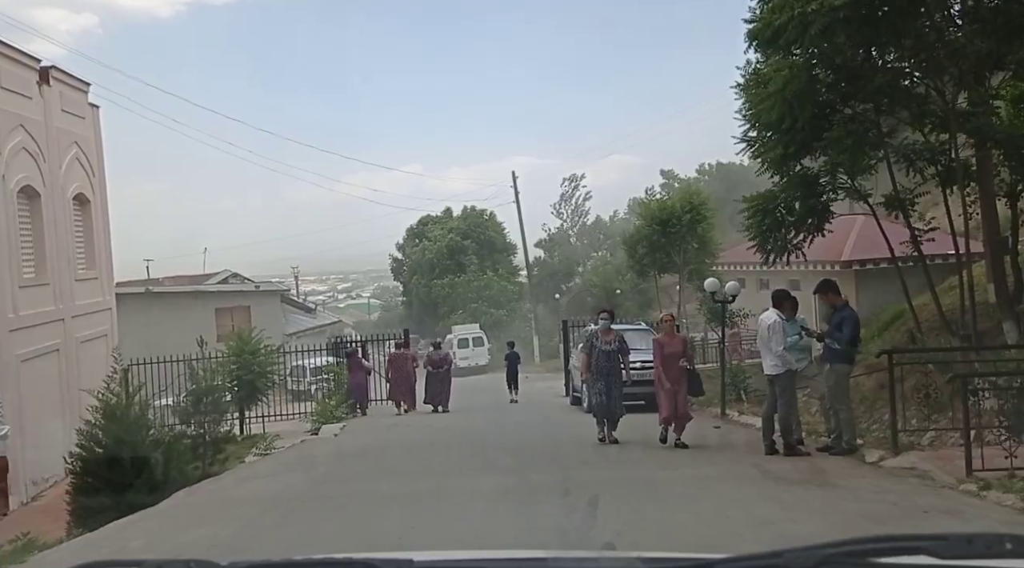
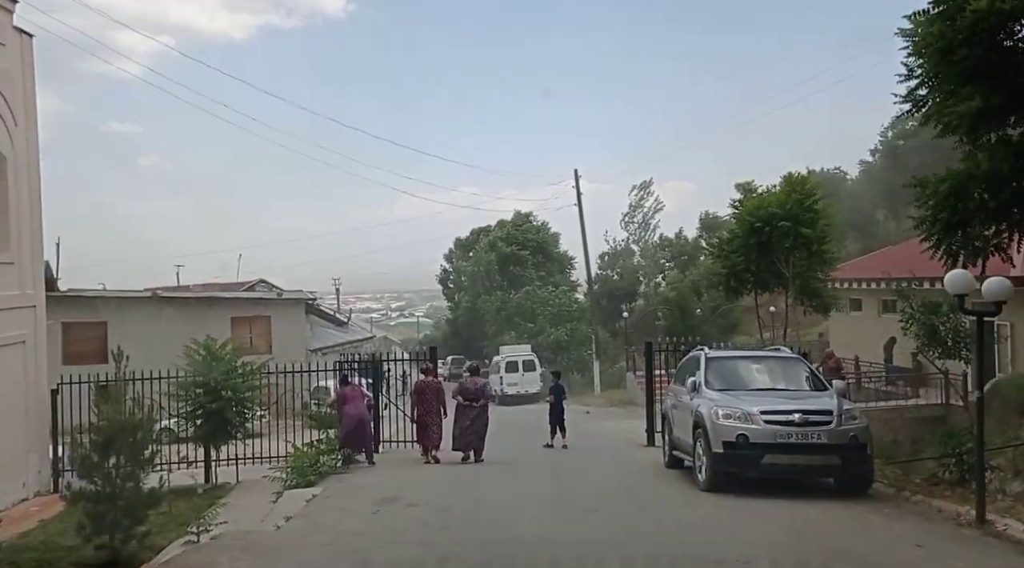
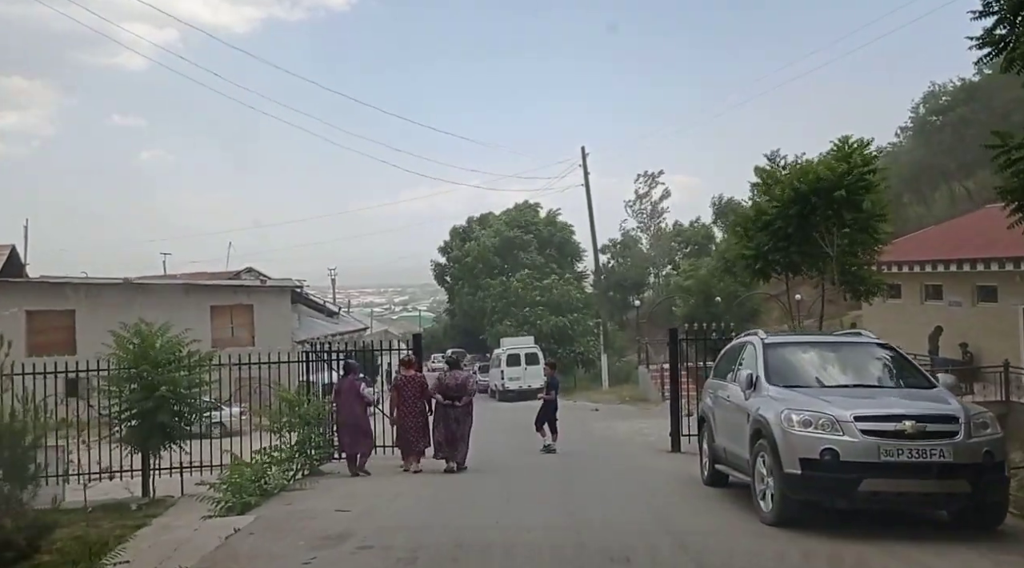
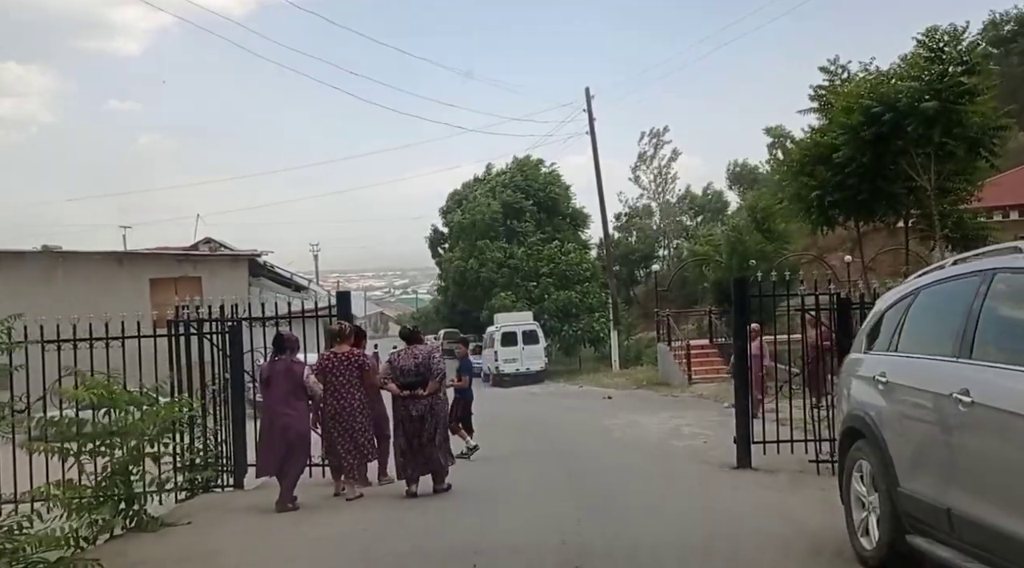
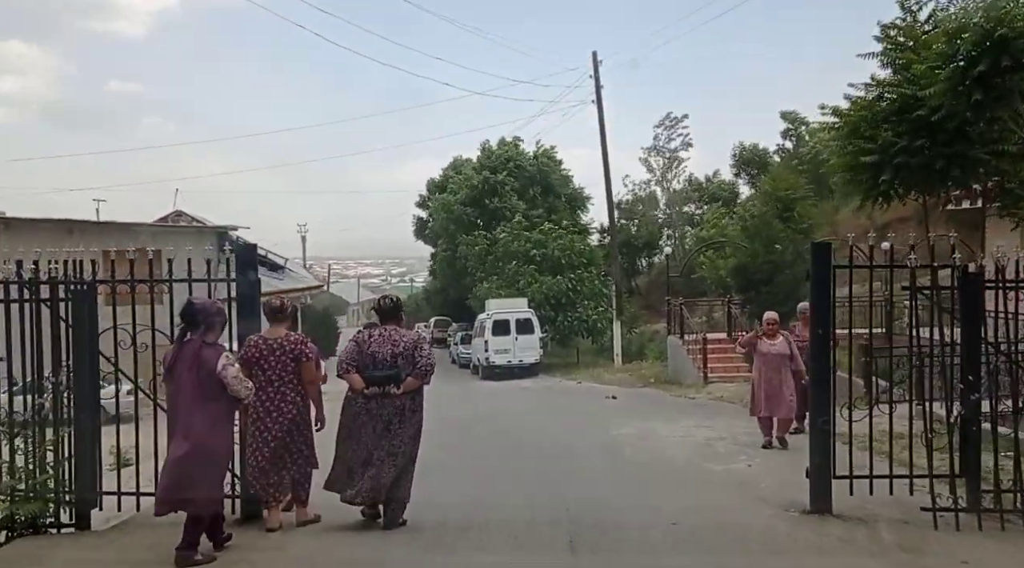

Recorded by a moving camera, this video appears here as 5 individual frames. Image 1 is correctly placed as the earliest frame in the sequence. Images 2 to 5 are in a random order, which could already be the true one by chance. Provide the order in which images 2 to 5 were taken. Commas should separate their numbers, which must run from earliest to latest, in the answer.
2, 3, 4, 5
